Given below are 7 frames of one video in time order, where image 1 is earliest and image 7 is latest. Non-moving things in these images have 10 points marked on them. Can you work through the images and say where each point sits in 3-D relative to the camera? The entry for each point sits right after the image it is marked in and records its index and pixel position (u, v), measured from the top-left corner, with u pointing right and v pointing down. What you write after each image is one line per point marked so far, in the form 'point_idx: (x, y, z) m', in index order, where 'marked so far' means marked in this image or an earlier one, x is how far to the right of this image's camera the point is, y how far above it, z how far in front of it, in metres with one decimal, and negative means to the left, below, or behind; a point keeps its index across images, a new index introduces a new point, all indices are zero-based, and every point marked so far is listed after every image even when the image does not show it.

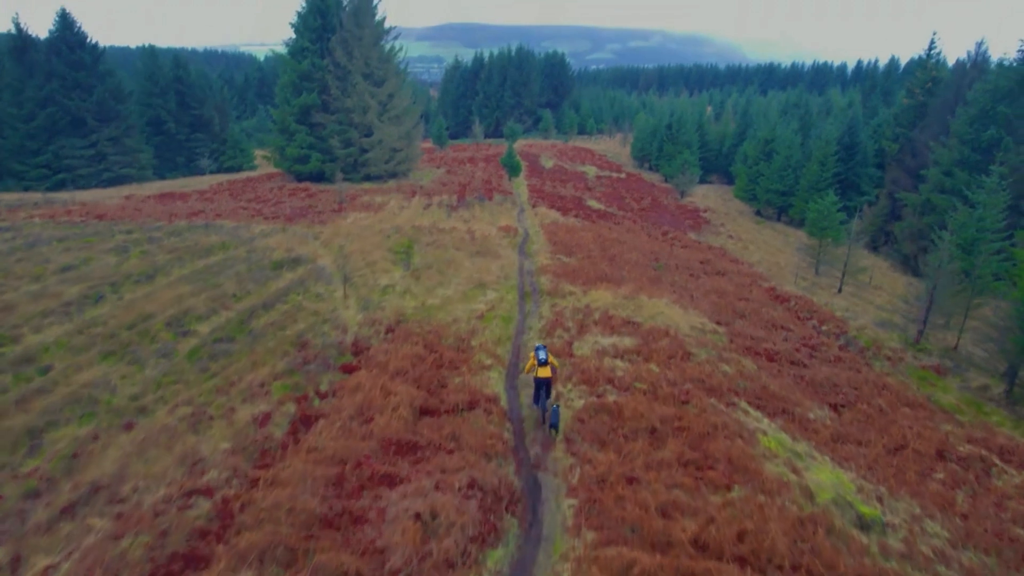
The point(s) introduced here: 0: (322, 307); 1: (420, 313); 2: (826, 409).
0: (-5.0, -0.5, +18.1) m
1: (-2.4, -0.7, +17.6) m
2: (+7.3, -2.8, +15.9) m
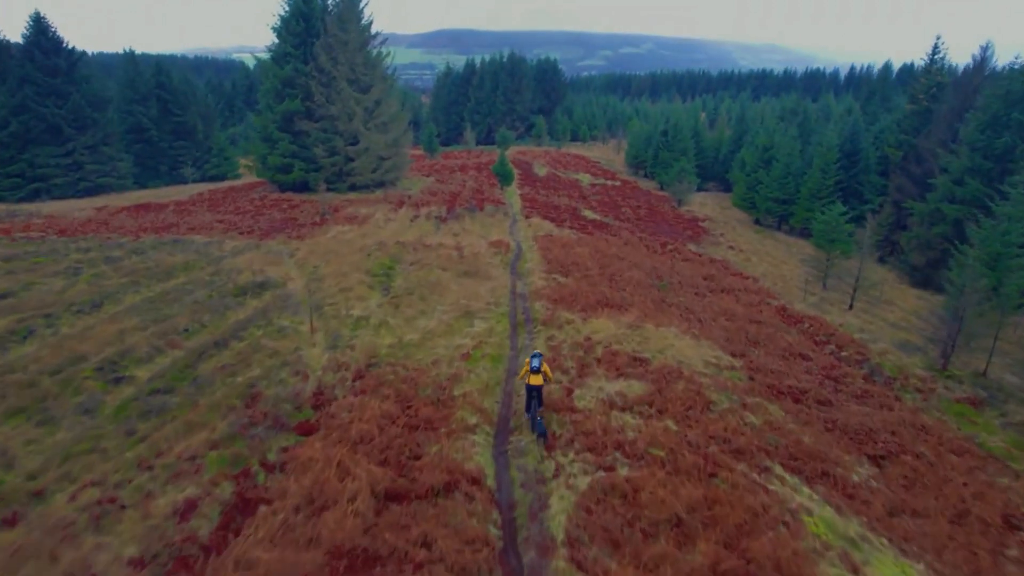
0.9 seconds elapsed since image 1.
0: (-5.3, -1.3, +15.8) m
1: (-2.6, -1.5, +15.3) m
2: (+7.1, -3.5, +13.6) m
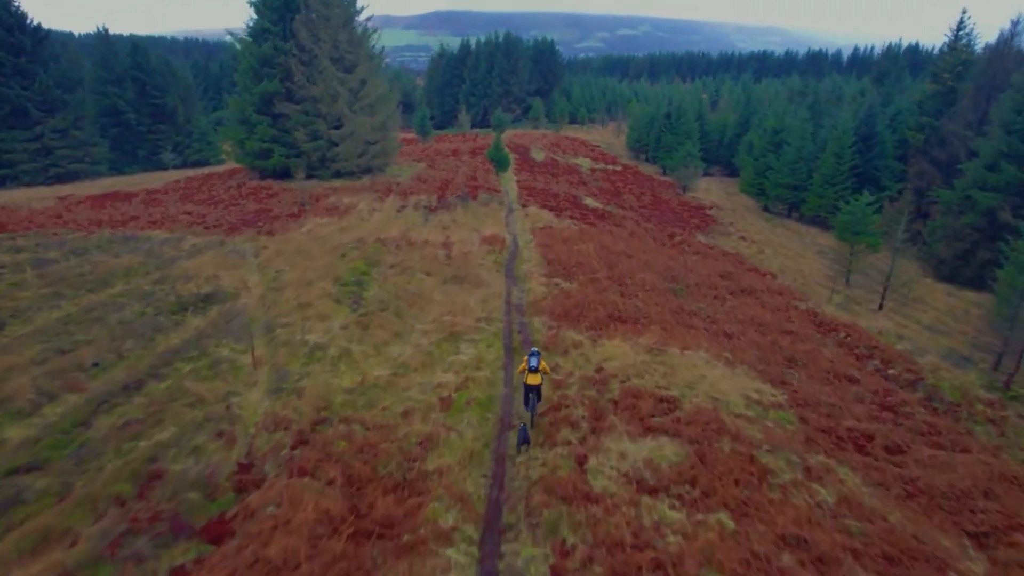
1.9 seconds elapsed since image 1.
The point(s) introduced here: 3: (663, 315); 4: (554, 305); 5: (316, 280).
0: (-5.4, -1.8, +12.3) m
1: (-2.7, -1.9, +11.9) m
2: (+7.0, -4.0, +10.3) m
3: (+4.3, -0.8, +19.8) m
4: (+1.2, -0.5, +19.0) m
5: (-5.7, +0.2, +20.0) m
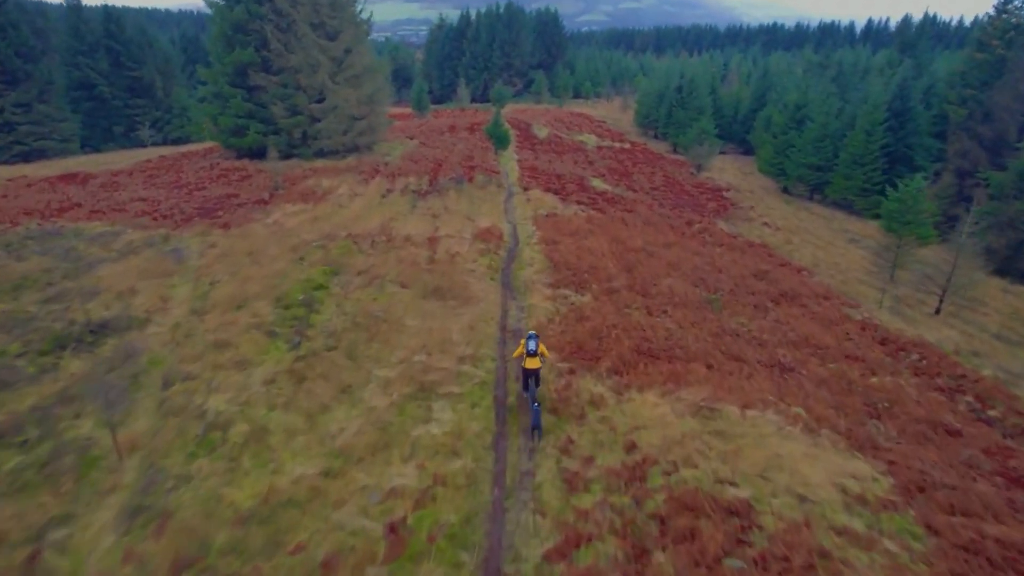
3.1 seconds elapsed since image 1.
0: (-5.5, -2.5, +7.9) m
1: (-2.8, -2.7, +7.4) m
2: (+6.9, -4.8, +5.9) m
3: (+4.3, -1.3, +15.2) m
4: (+1.1, -1.0, +14.5) m
5: (-5.8, -0.2, +15.4) m
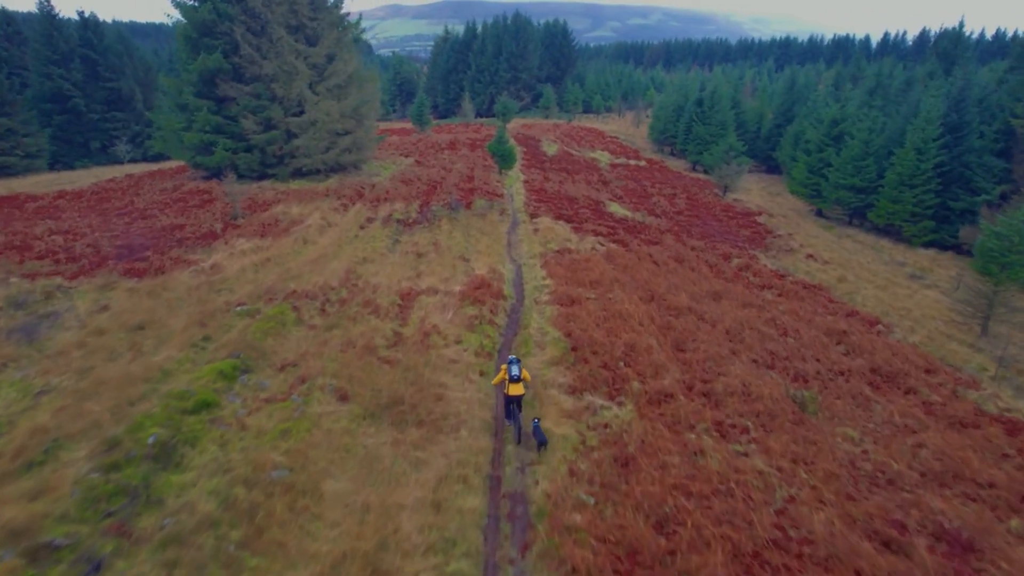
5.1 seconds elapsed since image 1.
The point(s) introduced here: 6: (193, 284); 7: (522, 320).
0: (-5.6, -4.1, +1.6) m
1: (-2.9, -4.3, +1.1) m
2: (+6.7, -6.4, -0.6) m
3: (+4.2, -3.1, +8.9) m
4: (+1.0, -2.7, +8.2) m
5: (-5.9, -2.0, +9.2) m
6: (-9.0, +0.1, +19.2) m
7: (+0.2, -0.8, +16.4) m
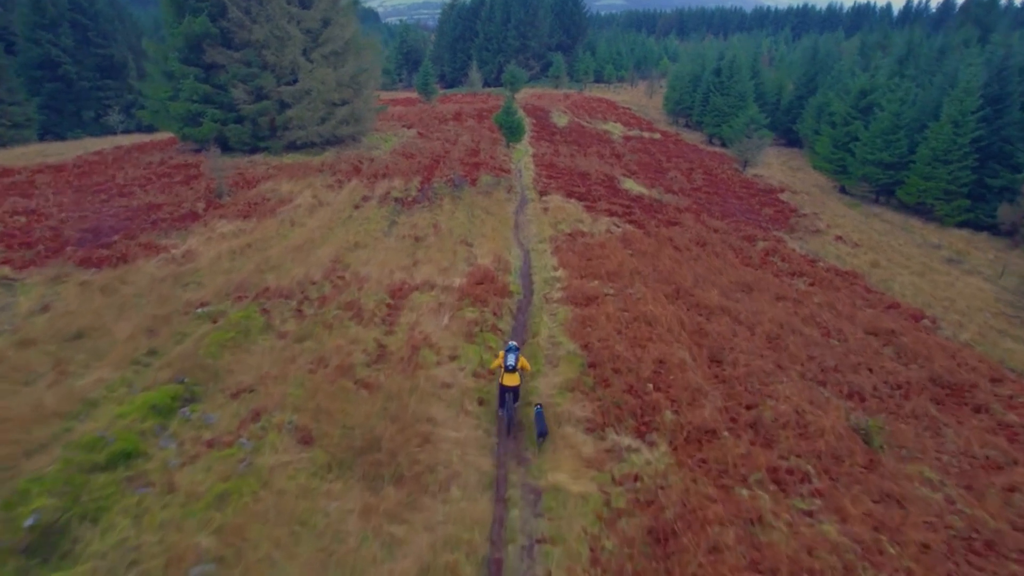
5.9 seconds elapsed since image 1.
0: (-5.7, -4.7, -0.6) m
1: (-3.0, -4.9, -1.1) m
2: (+6.6, -7.1, -2.8) m
3: (+4.3, -3.4, +6.6) m
4: (+1.1, -3.1, +5.9) m
5: (-5.8, -2.2, +7.0) m
6: (-8.8, +0.3, +16.9) m
7: (+0.4, -0.8, +14.0) m
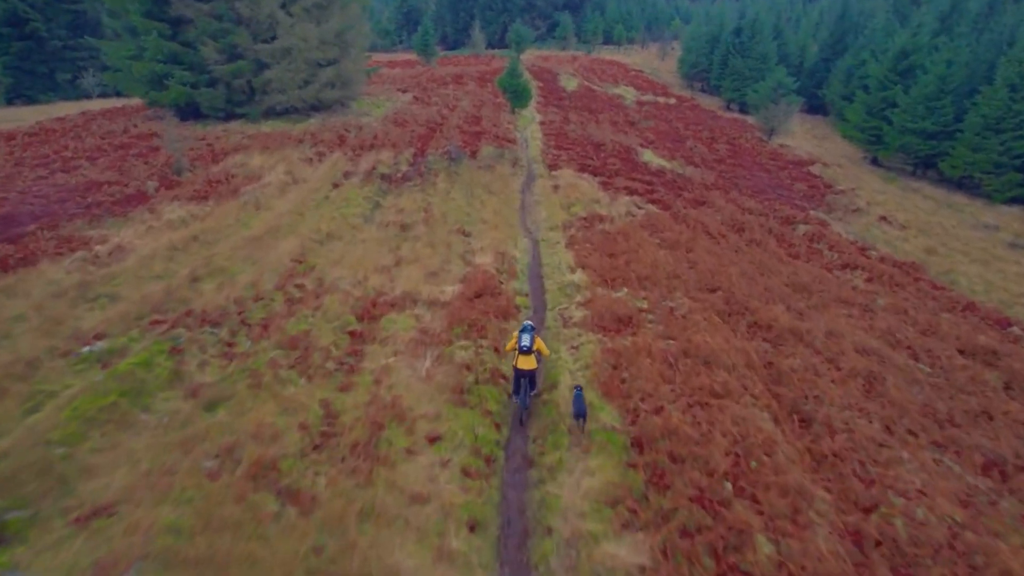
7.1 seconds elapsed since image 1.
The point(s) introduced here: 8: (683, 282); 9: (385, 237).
0: (-5.6, -5.8, -4.2) m
1: (-3.0, -6.0, -4.7) m
2: (+6.6, -8.4, -6.3) m
3: (+4.3, -4.2, +2.9) m
4: (+1.1, -3.9, +2.2) m
5: (-5.7, -3.0, +3.2) m
6: (-8.7, +0.1, +13.1) m
7: (+0.5, -1.2, +10.1) m
8: (+3.8, +0.1, +15.2) m
9: (-3.4, +1.4, +18.3) m
